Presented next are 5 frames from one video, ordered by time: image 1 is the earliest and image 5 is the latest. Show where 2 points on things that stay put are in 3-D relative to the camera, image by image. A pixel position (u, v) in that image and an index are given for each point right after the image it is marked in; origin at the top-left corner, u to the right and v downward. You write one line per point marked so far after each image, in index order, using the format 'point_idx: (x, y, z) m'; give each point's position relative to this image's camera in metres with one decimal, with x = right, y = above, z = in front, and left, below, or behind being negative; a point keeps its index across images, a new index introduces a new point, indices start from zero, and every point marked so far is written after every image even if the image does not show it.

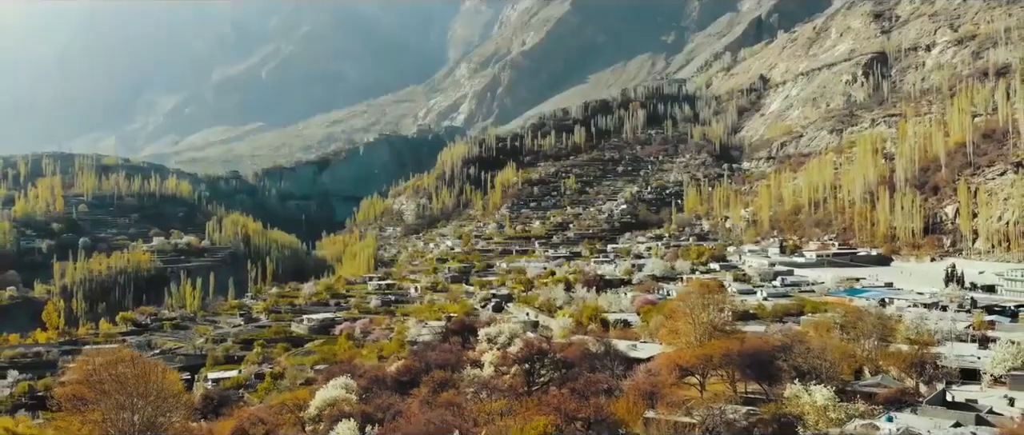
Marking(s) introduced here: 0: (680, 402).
0: (+4.0, -4.4, +18.9) m
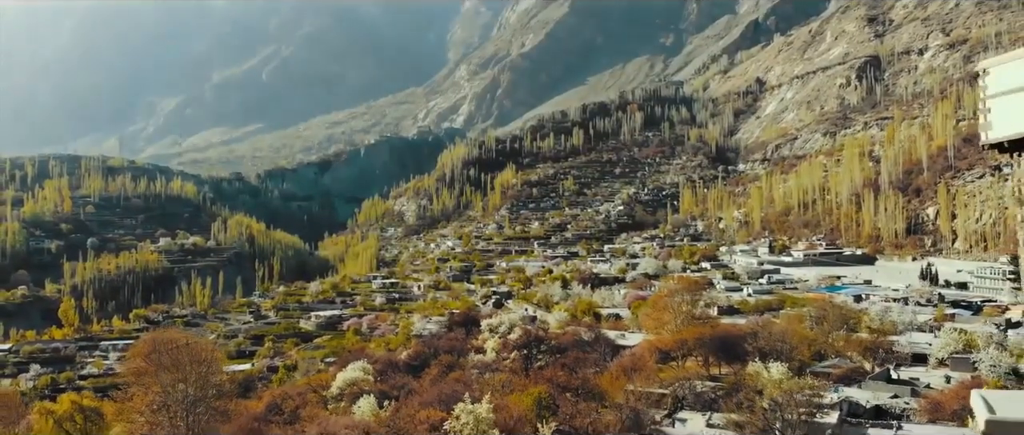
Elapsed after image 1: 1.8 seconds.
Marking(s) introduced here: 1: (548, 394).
0: (+4.0, -4.4, +21.8) m
1: (+0.9, -4.5, +19.7) m
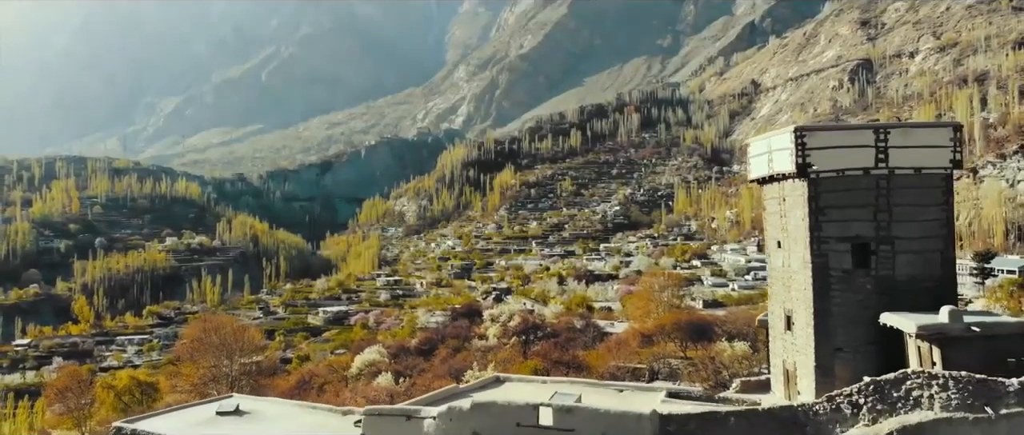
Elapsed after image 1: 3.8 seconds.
0: (+4.0, -4.4, +24.9) m
1: (+0.9, -4.5, +22.9) m
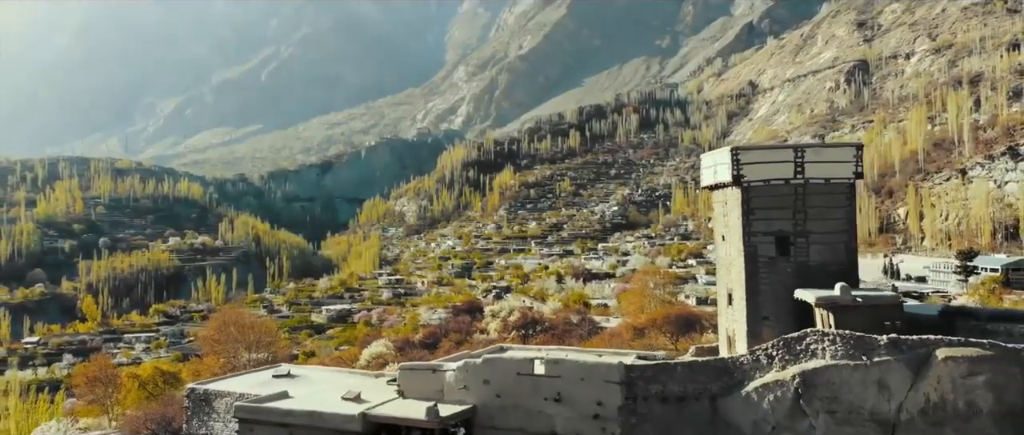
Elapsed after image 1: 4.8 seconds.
0: (+4.0, -4.4, +26.5) m
1: (+0.9, -4.5, +24.4) m
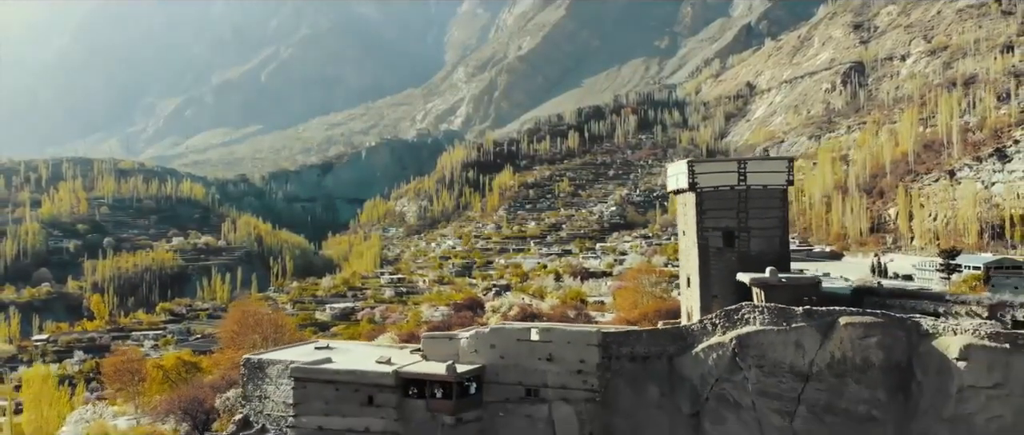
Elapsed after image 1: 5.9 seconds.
0: (+4.0, -4.4, +28.2) m
1: (+0.9, -4.5, +26.2) m
